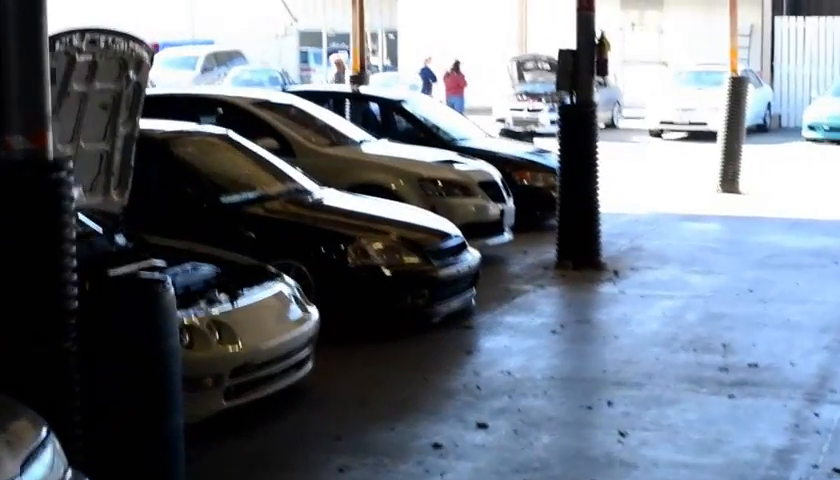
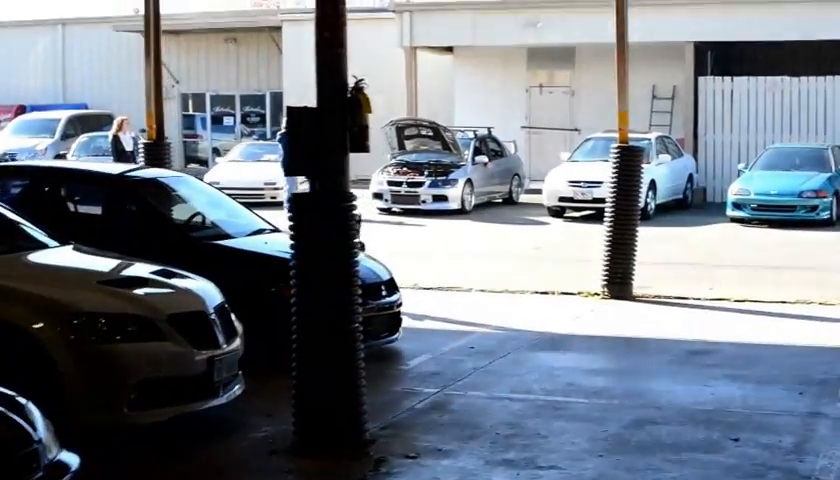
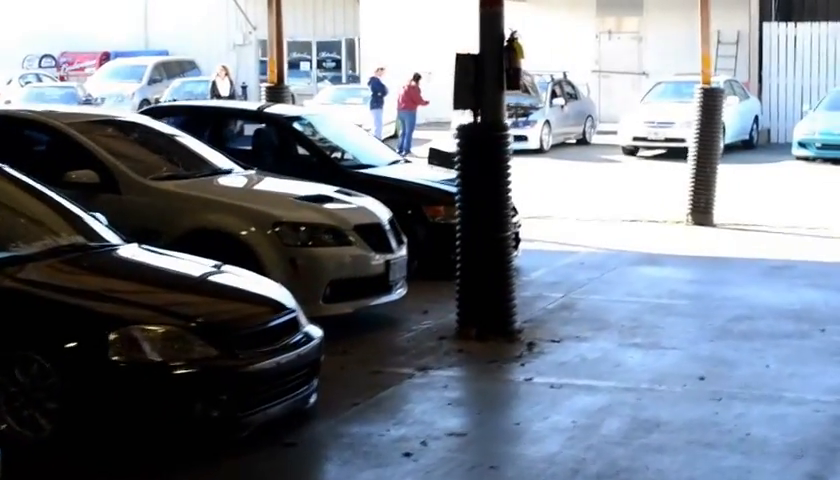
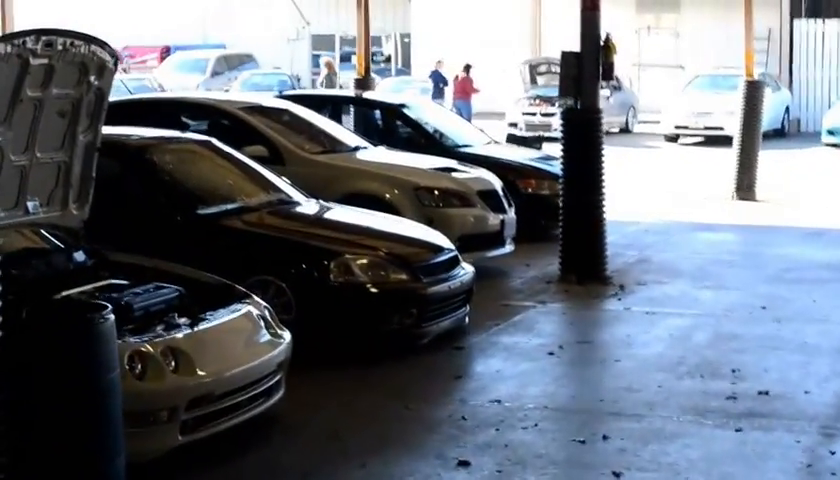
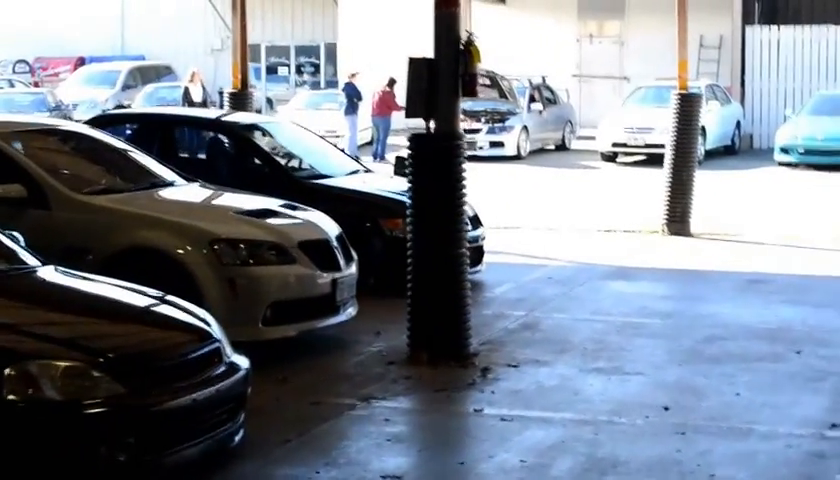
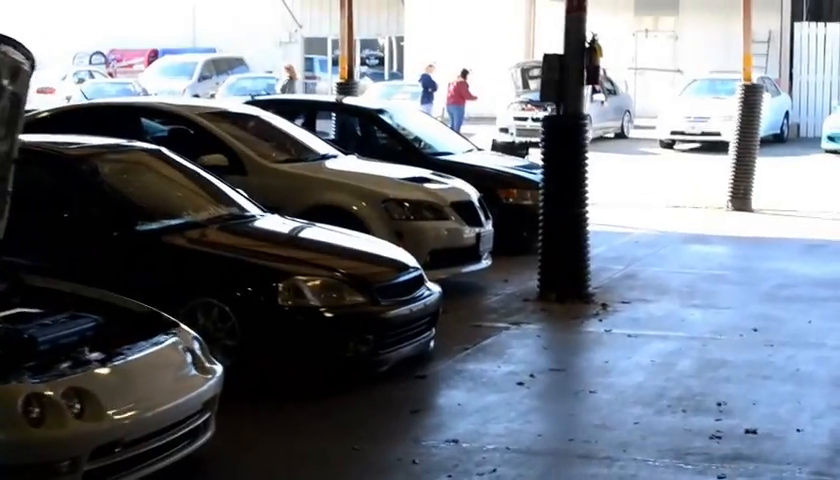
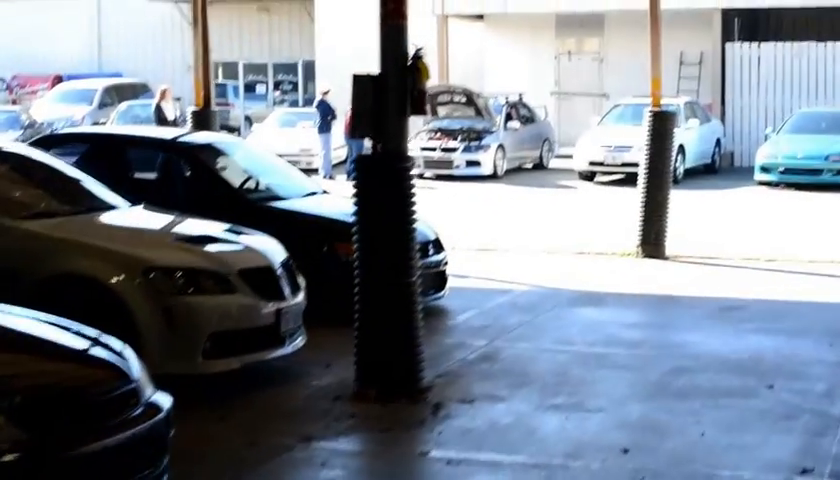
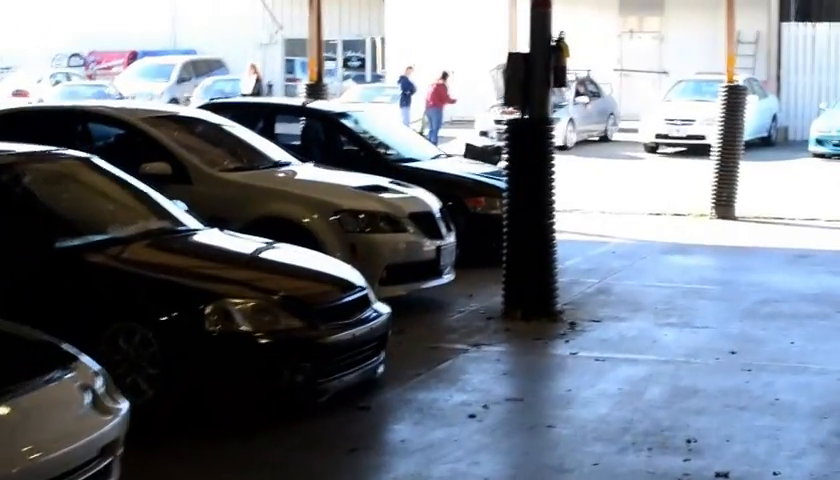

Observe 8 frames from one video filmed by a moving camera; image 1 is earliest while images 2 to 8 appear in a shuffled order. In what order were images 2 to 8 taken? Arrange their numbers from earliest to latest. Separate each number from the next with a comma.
4, 6, 8, 3, 5, 7, 2
